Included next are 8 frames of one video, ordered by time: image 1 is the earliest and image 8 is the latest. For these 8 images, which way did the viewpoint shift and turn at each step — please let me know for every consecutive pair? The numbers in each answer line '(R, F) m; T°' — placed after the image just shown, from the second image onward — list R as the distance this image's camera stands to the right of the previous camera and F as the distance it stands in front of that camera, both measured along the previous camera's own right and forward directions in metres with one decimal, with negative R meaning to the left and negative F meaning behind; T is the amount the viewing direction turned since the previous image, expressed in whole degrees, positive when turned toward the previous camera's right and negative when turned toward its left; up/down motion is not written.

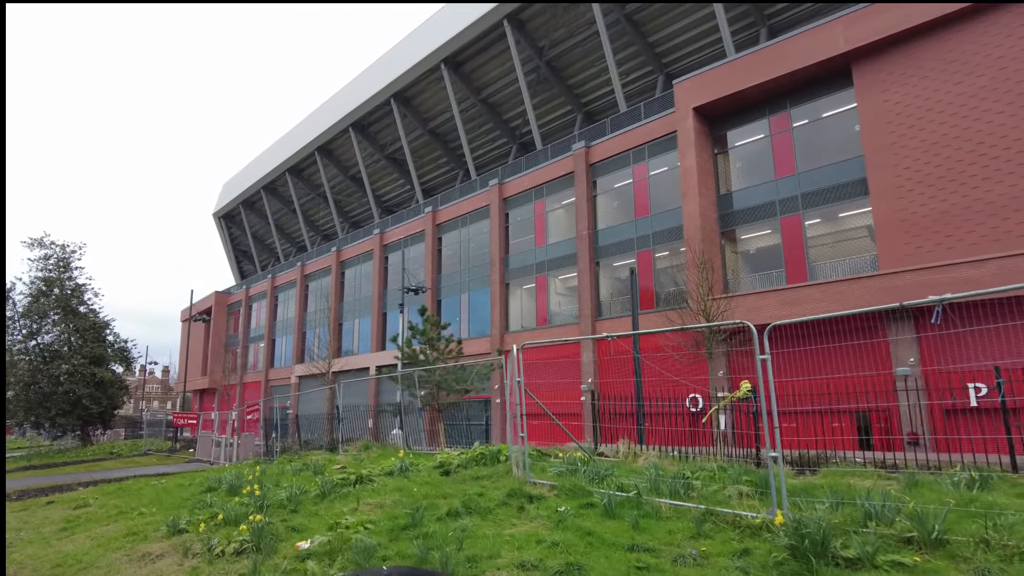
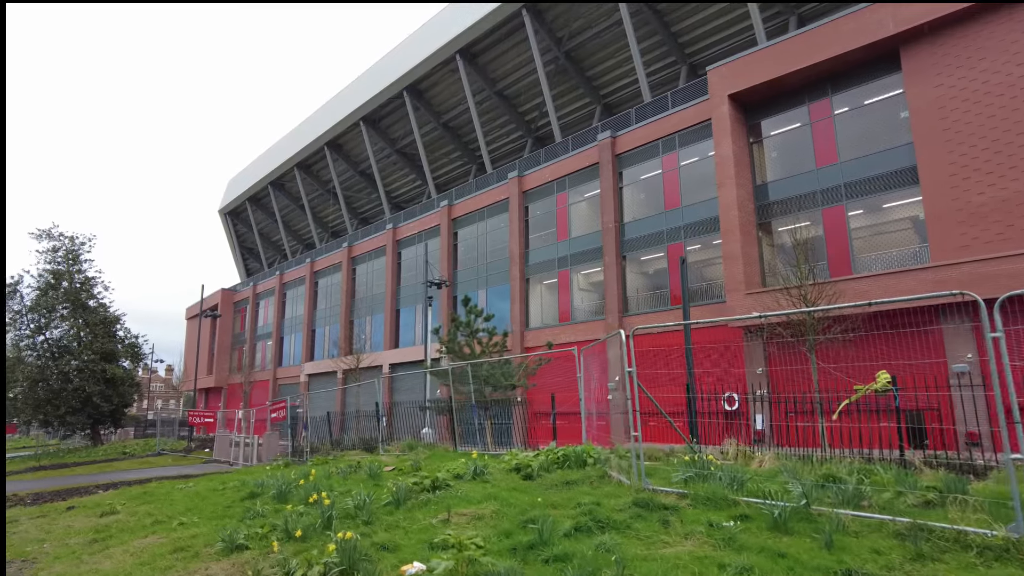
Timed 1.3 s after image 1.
(-0.9, +0.9) m; 0°
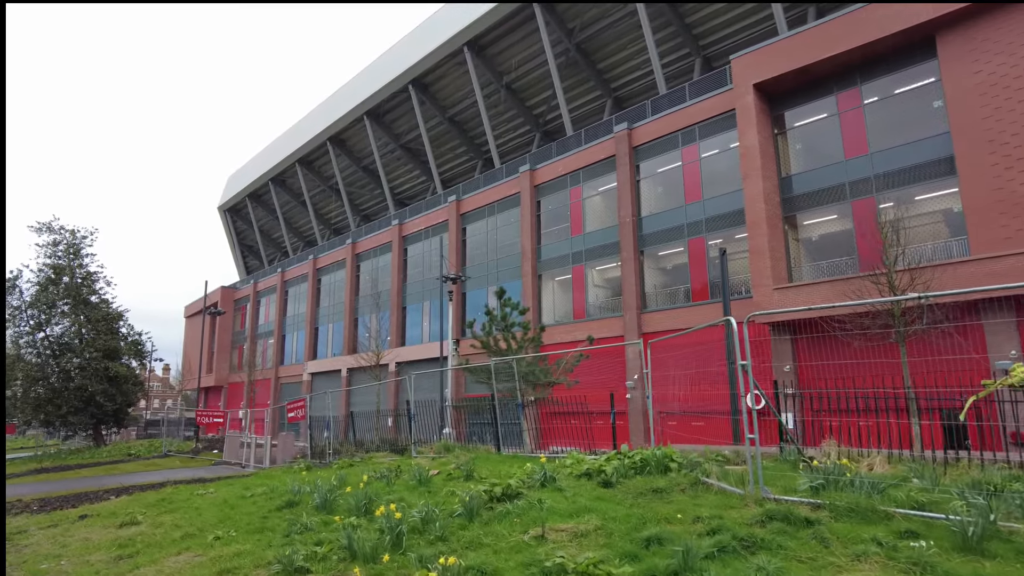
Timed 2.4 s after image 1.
(-0.7, +0.7) m; 0°
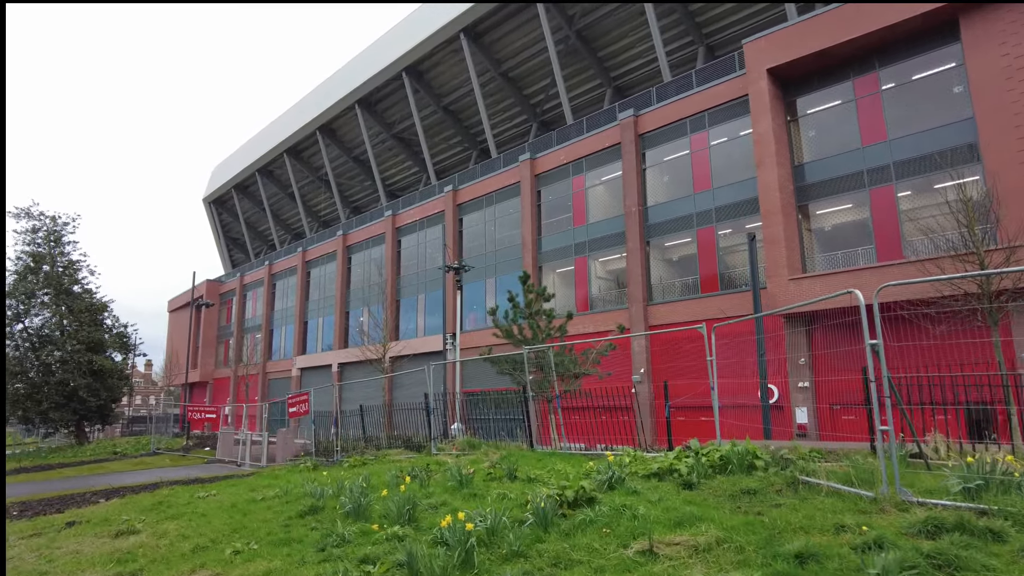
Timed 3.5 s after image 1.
(-0.6, +0.8) m; +1°
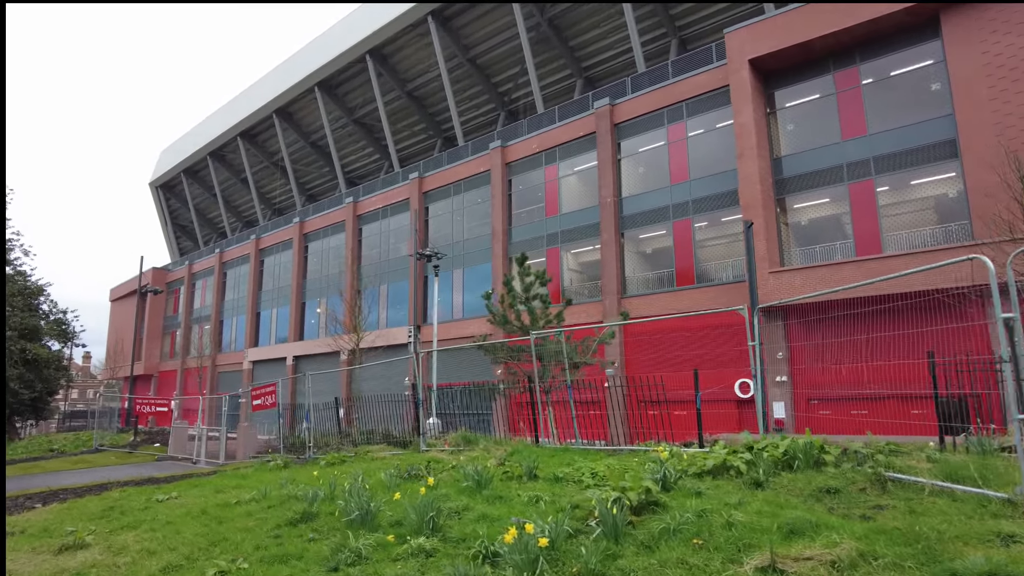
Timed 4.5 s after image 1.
(-0.6, +0.8) m; +4°
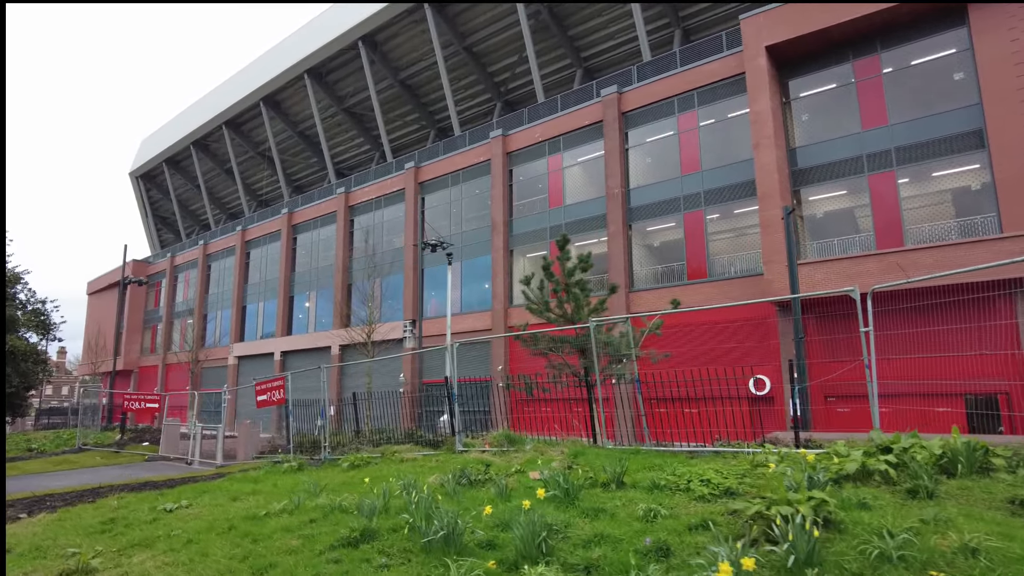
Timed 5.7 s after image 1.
(-0.8, +0.8) m; +2°
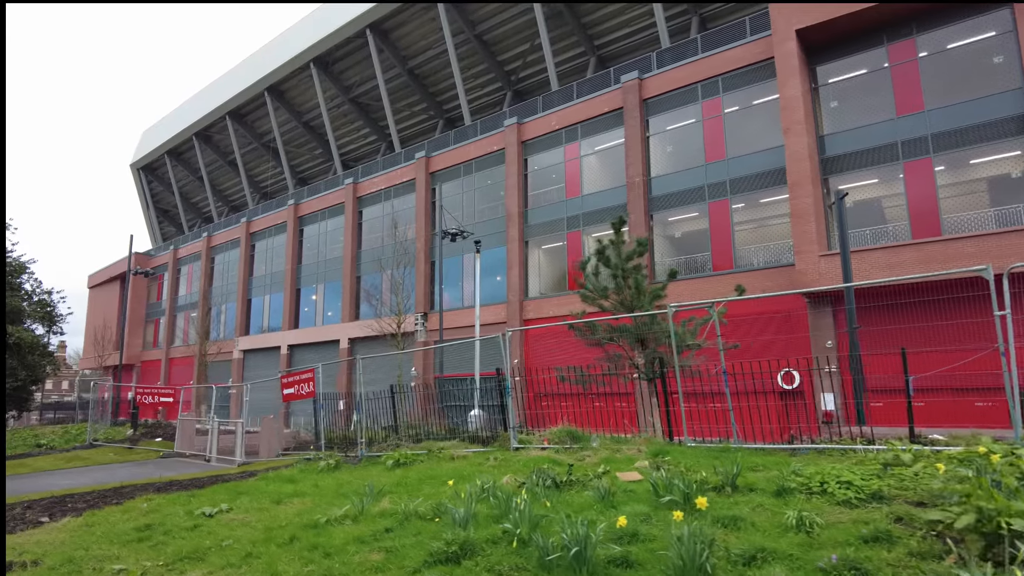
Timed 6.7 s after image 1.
(-0.6, +0.6) m; 0°
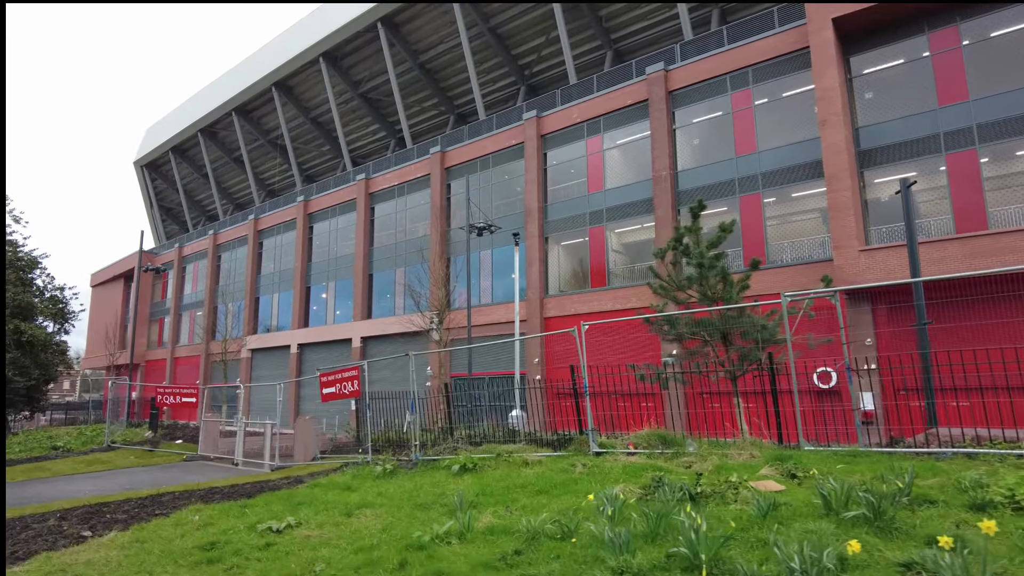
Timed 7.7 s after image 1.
(-0.8, +0.6) m; 0°
